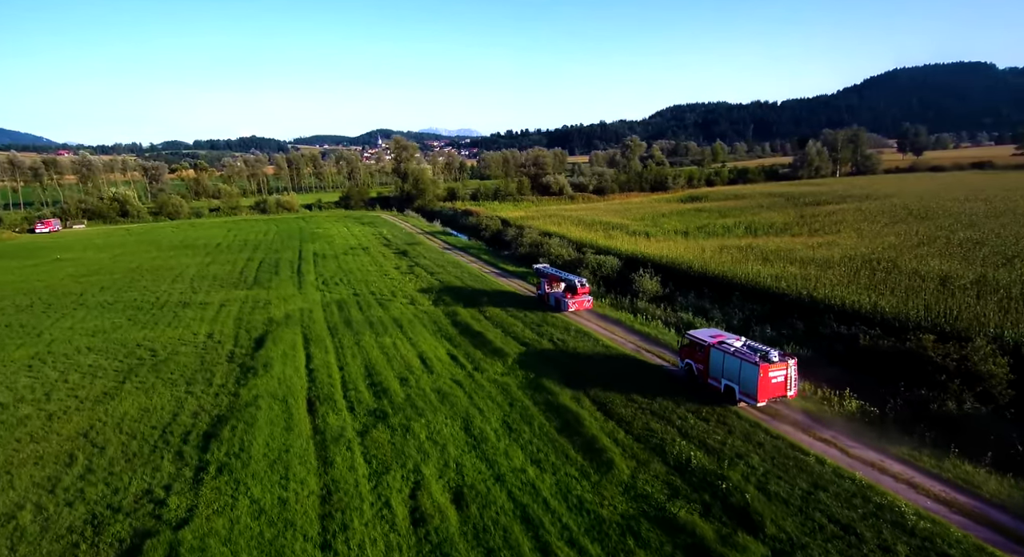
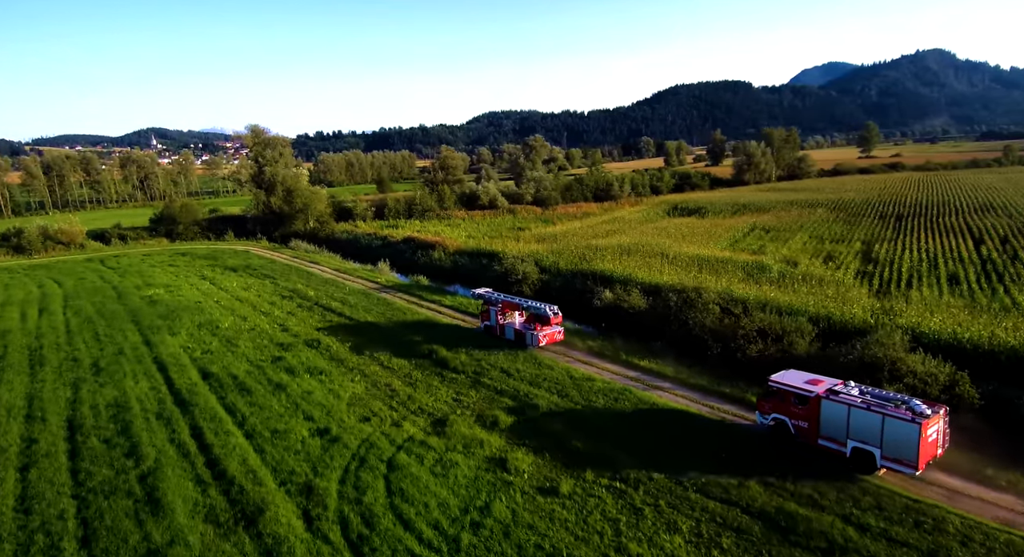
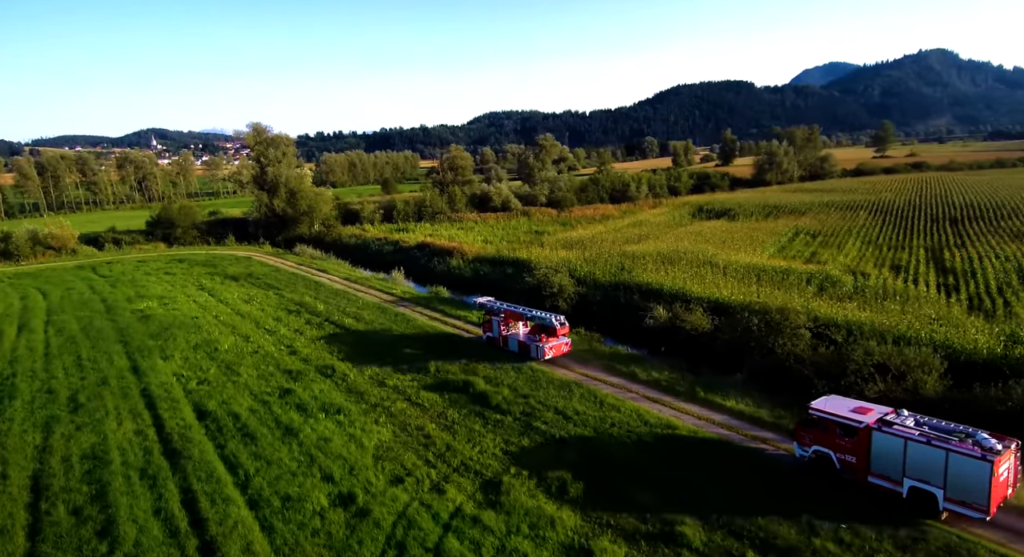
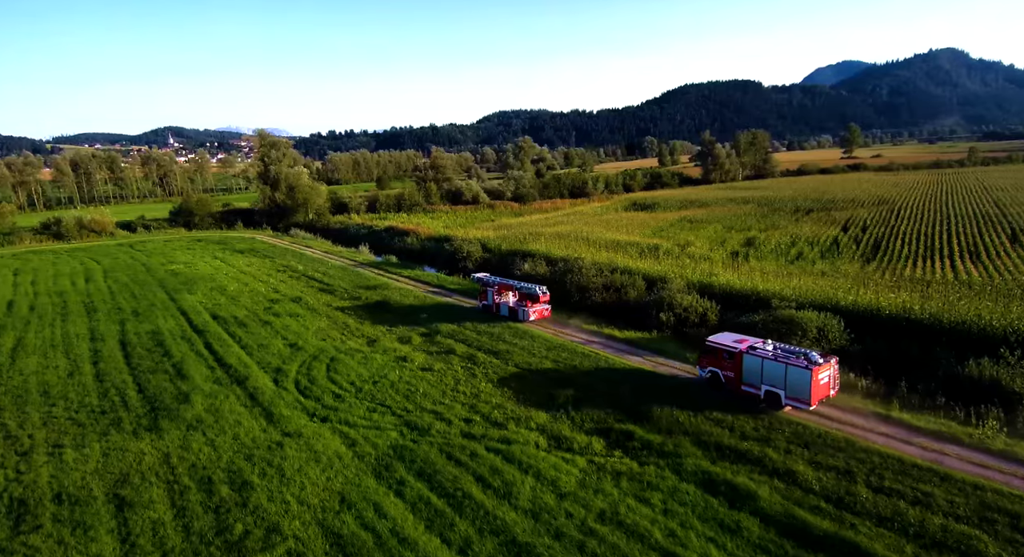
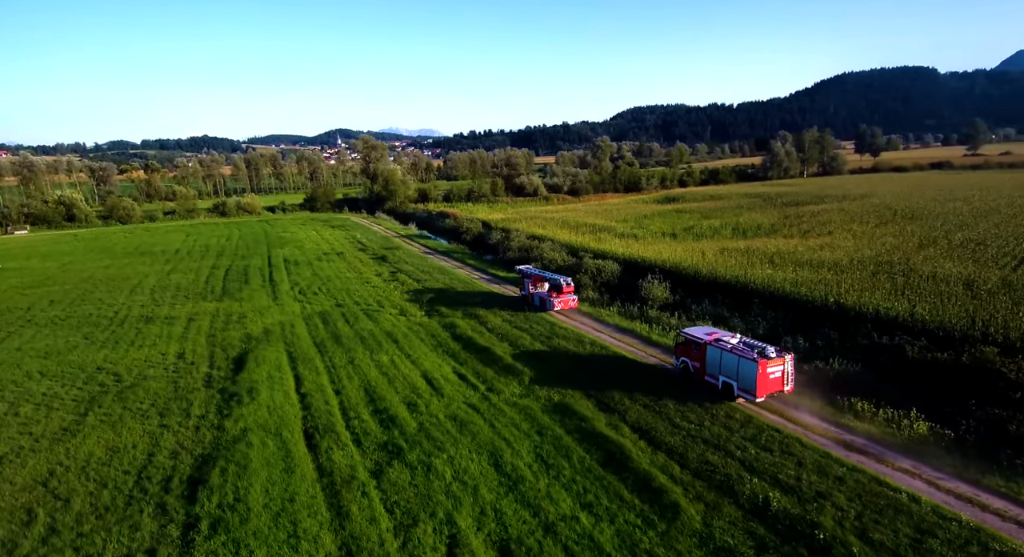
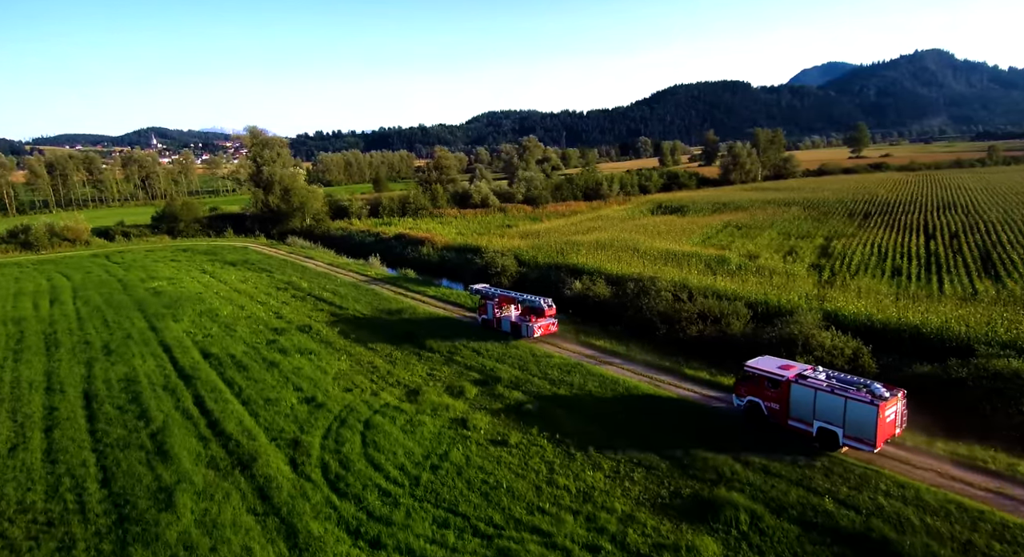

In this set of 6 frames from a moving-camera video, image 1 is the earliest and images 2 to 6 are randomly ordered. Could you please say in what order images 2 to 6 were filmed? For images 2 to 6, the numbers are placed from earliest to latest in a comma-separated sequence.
5, 4, 6, 2, 3
